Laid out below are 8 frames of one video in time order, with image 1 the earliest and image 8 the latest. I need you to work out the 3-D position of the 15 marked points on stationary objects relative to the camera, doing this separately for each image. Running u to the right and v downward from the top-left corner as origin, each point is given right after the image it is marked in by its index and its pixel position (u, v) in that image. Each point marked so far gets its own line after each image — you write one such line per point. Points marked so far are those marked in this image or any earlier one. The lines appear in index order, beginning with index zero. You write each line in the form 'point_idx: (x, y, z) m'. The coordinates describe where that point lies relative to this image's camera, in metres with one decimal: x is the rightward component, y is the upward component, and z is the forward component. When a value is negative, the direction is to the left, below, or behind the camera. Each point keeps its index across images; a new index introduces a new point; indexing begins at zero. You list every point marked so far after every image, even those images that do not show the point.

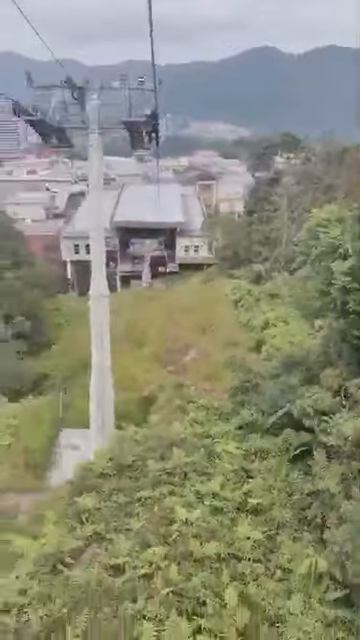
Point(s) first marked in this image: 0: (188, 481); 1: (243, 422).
0: (0.0, -1.1, +3.9) m
1: (+0.6, -0.9, +4.2) m
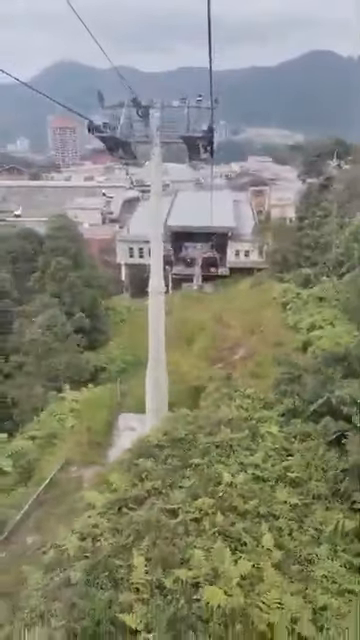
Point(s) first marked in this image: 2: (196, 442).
0: (+0.4, -1.1, +4.4) m
1: (+1.0, -0.9, +4.7) m
2: (+0.1, -1.0, +4.6) m
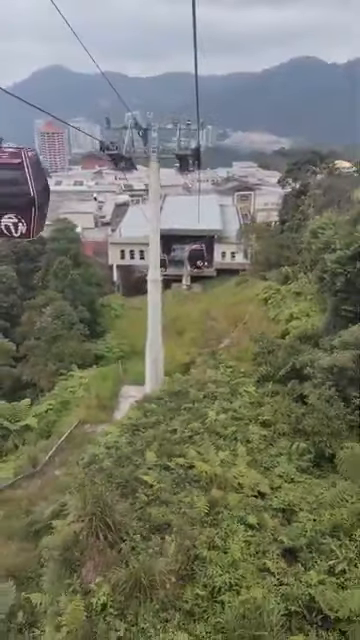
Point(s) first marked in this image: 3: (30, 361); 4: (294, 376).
0: (+0.4, -0.8, +5.6) m
1: (+0.9, -0.6, +5.9) m
2: (+0.1, -0.8, +5.8) m
3: (-2.6, -0.7, +9.3) m
4: (+1.3, -0.6, +6.0) m
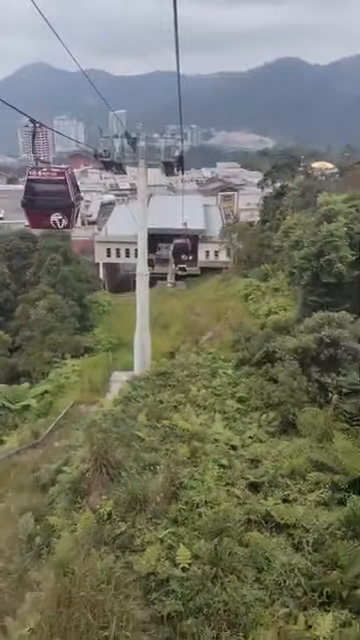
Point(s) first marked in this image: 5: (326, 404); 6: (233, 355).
0: (+0.2, -0.7, +6.4) m
1: (+0.7, -0.5, +6.7) m
2: (-0.1, -0.7, +6.5) m
3: (-2.9, -0.6, +9.9) m
4: (+1.1, -0.5, +6.7) m
5: (+1.4, -0.8, +5.3) m
6: (+0.7, -0.4, +7.2) m
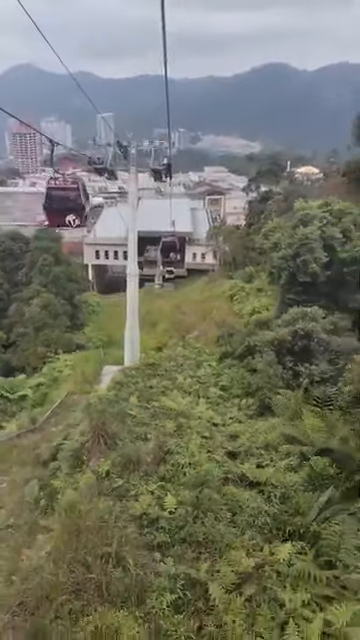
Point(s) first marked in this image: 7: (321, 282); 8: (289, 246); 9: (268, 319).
0: (+0.1, -0.6, +6.9) m
1: (+0.6, -0.5, +7.2) m
2: (-0.3, -0.6, +7.1) m
3: (-3.1, -0.5, +10.4) m
4: (+0.9, -0.4, +7.3) m
5: (+1.3, -0.8, +5.9) m
6: (+0.5, -0.4, +7.7) m
7: (+1.9, +0.5, +7.2) m
8: (+1.5, +1.0, +7.5) m
9: (+1.3, 0.0, +7.8) m
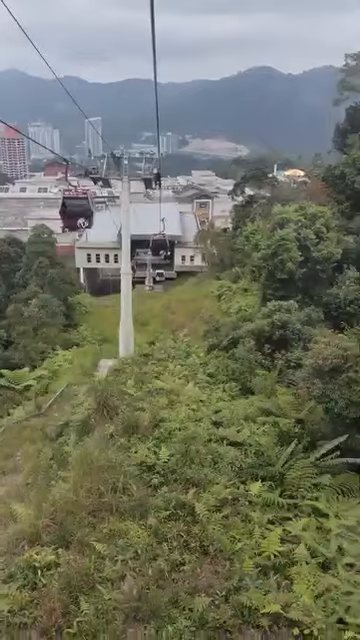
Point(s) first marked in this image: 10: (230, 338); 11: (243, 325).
0: (-0.1, -0.6, +7.6) m
1: (+0.4, -0.4, +8.0) m
2: (-0.4, -0.5, +7.8) m
3: (-3.3, -0.5, +11.1) m
4: (+0.8, -0.3, +8.1) m
5: (+1.2, -0.7, +6.7) m
6: (+0.4, -0.3, +8.5) m
7: (+1.8, +0.6, +8.0) m
8: (+1.4, +1.1, +8.2) m
9: (+1.1, +0.1, +8.6) m
10: (+0.7, -0.3, +7.9) m
11: (+0.9, -0.1, +8.0) m
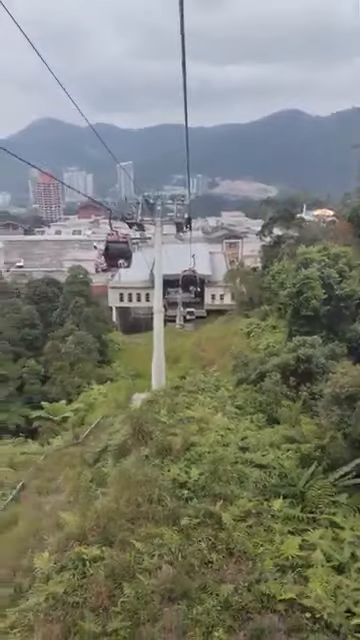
0: (+0.4, -1.1, +8.1) m
1: (+0.9, -0.9, +8.4) m
2: (+0.1, -1.0, +8.2) m
3: (-2.7, -1.3, +11.7) m
4: (+1.2, -0.9, +8.4) m
5: (+1.6, -1.1, +7.0) m
6: (+0.9, -0.9, +8.9) m
7: (+2.2, +0.1, +8.4) m
8: (+1.8, +0.6, +8.7) m
9: (+1.6, -0.5, +9.0) m
10: (+1.2, -0.8, +8.3) m
11: (+1.4, -0.6, +8.4) m
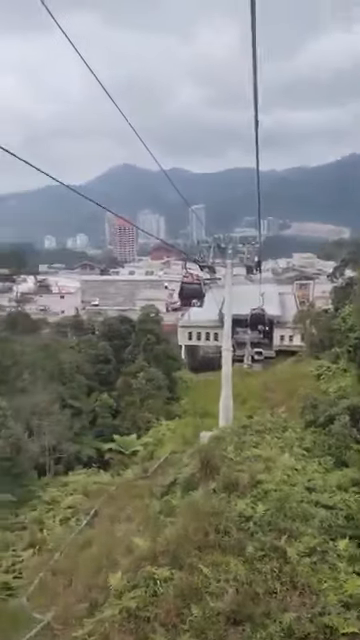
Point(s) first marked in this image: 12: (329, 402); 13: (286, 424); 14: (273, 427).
0: (+1.4, -1.7, +8.1) m
1: (+2.0, -1.6, +8.4) m
2: (+1.1, -1.7, +8.3) m
3: (-1.2, -2.1, +12.1) m
4: (+2.3, -1.5, +8.4) m
5: (+2.5, -1.7, +6.9) m
6: (+2.0, -1.6, +8.9) m
7: (+3.3, -0.6, +8.3) m
8: (+3.0, -0.1, +8.7) m
9: (+2.8, -1.2, +8.9) m
10: (+2.2, -1.5, +8.3) m
11: (+2.5, -1.3, +8.4) m
12: (+2.3, -1.3, +8.3) m
13: (+1.6, -1.6, +8.4) m
14: (+1.5, -1.7, +8.2) m
